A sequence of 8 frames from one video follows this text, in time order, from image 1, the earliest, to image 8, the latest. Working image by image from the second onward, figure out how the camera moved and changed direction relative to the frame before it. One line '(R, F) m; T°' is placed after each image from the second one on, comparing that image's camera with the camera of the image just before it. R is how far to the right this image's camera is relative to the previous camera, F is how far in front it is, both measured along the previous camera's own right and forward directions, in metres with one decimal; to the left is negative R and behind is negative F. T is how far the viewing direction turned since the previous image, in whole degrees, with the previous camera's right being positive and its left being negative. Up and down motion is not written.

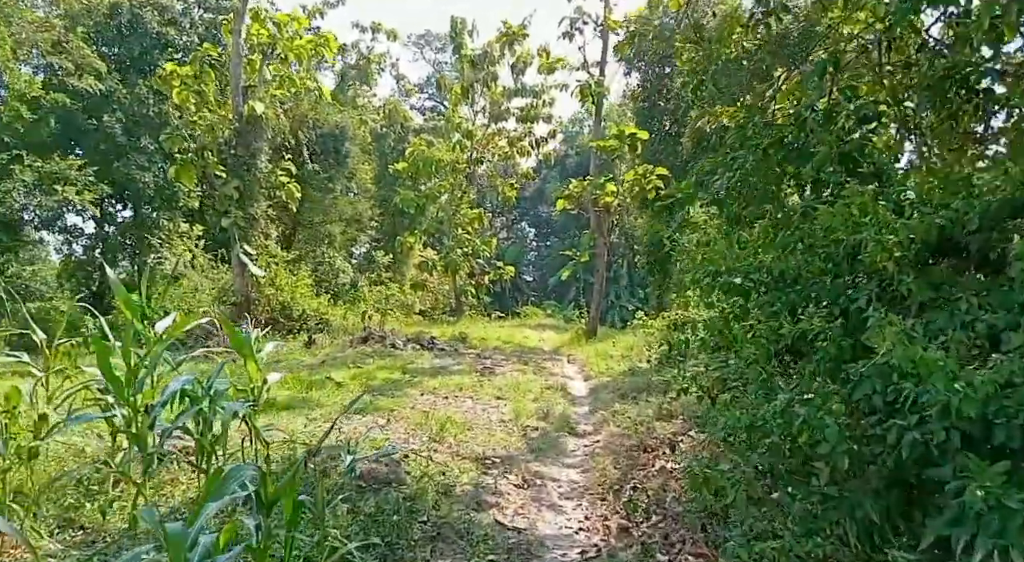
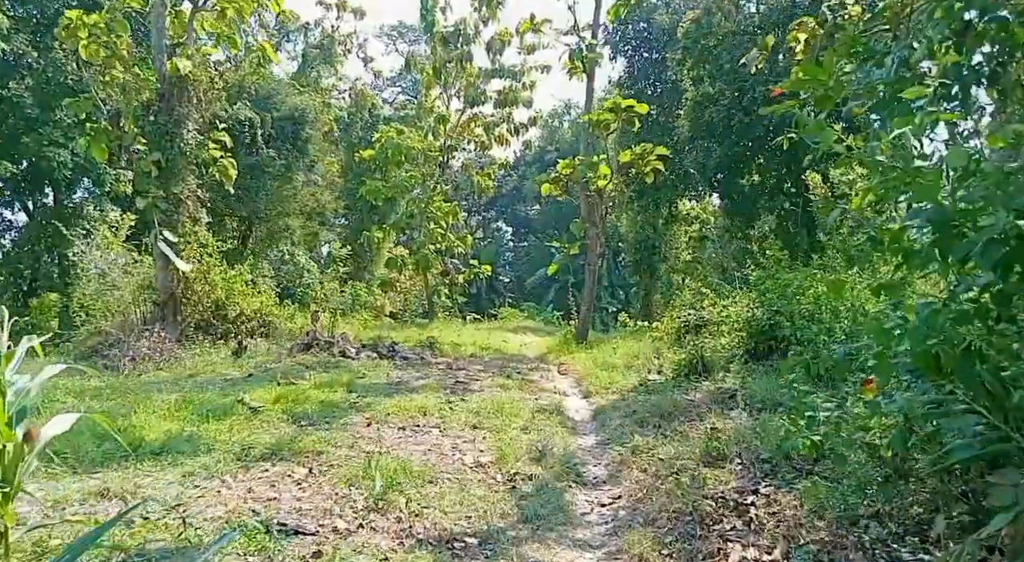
(0.0, +2.1) m; +2°
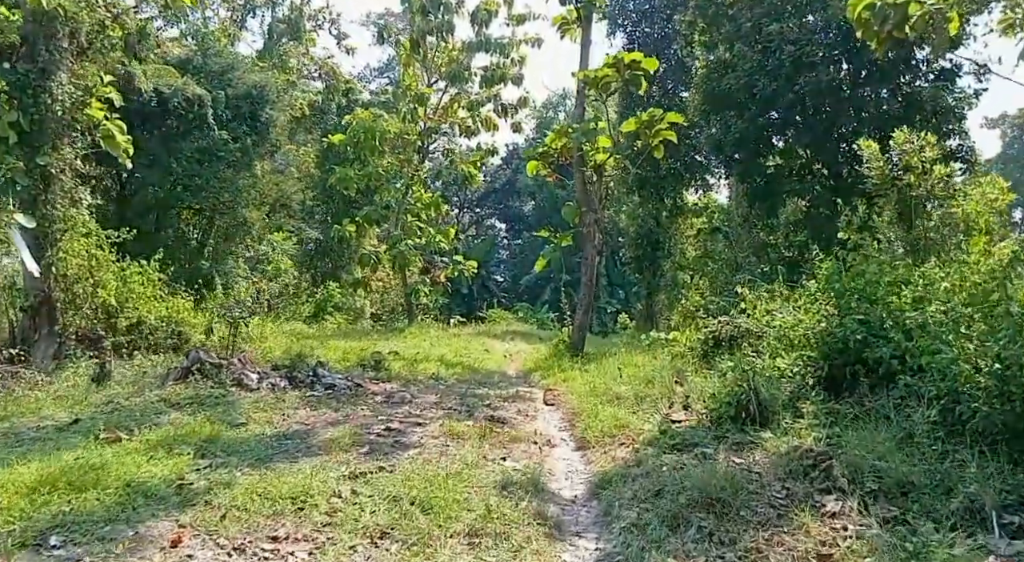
(+0.2, +2.6) m; 0°
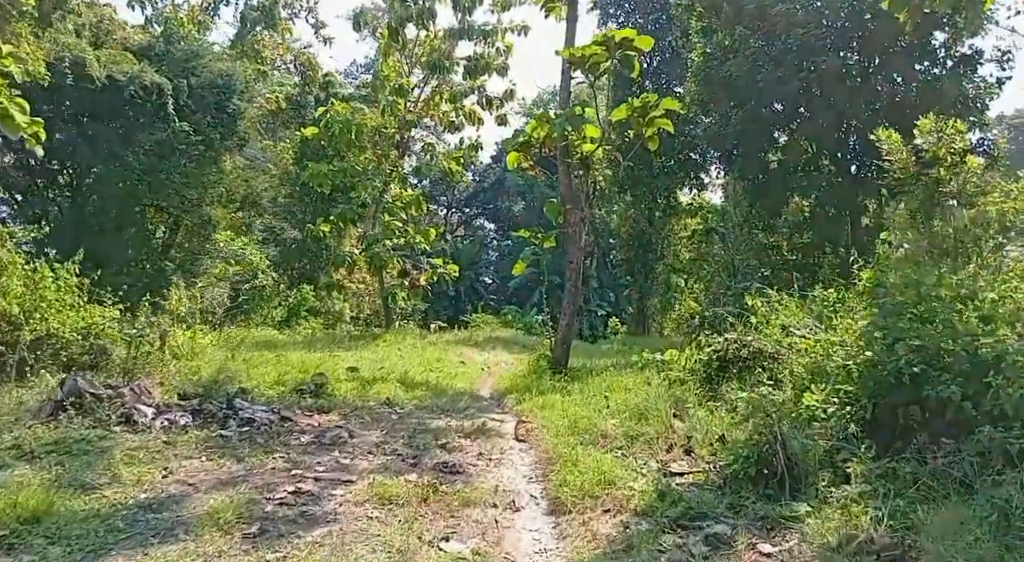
(+0.2, +1.2) m; 0°
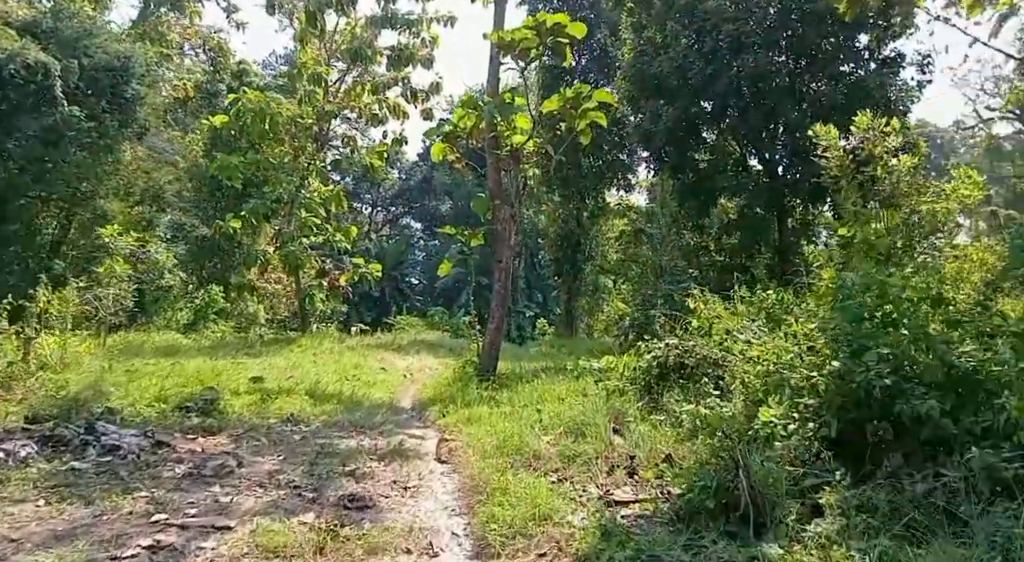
(0.0, +0.7) m; +4°
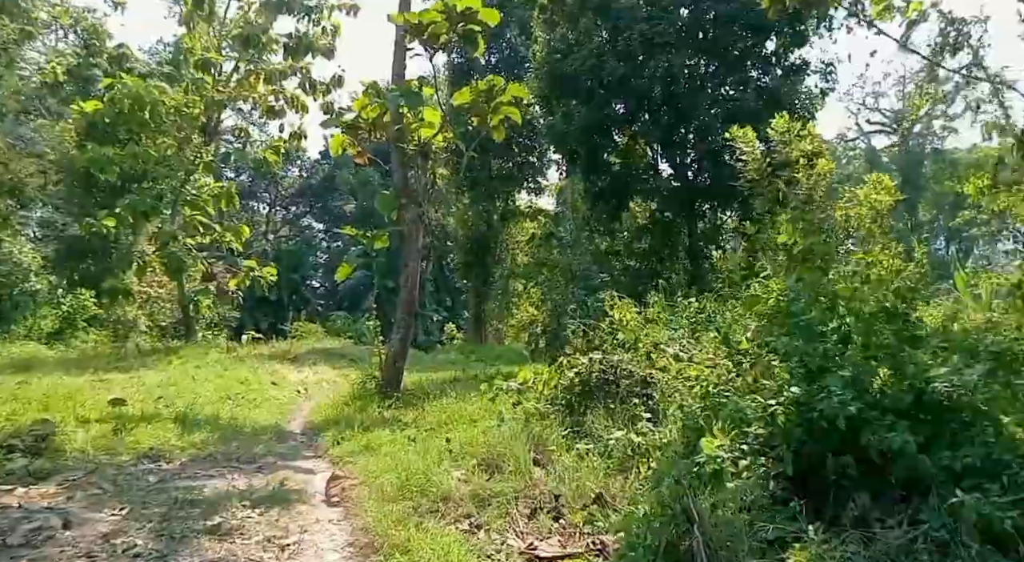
(0.0, +0.7) m; +6°
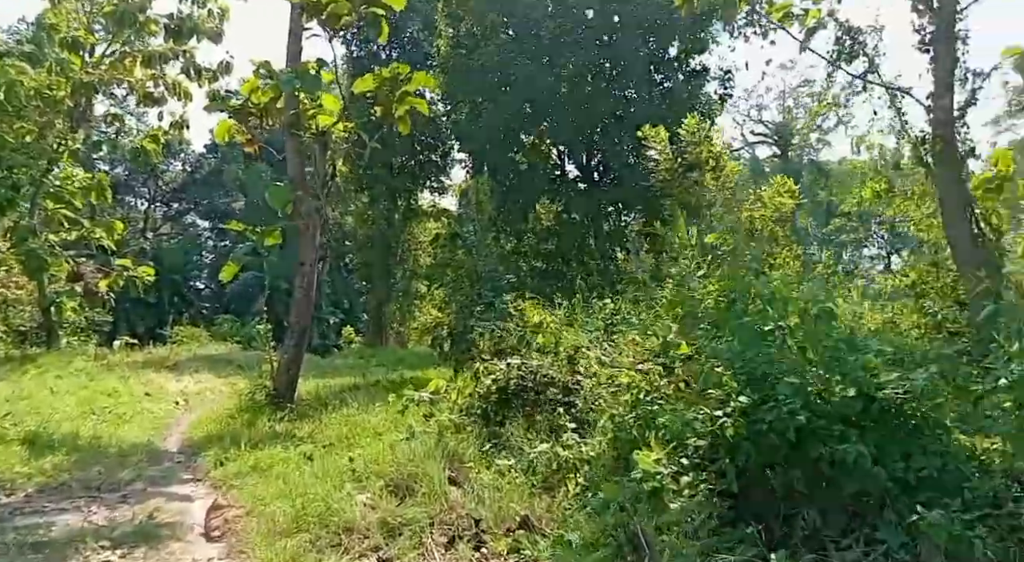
(-0.1, +0.5) m; +6°
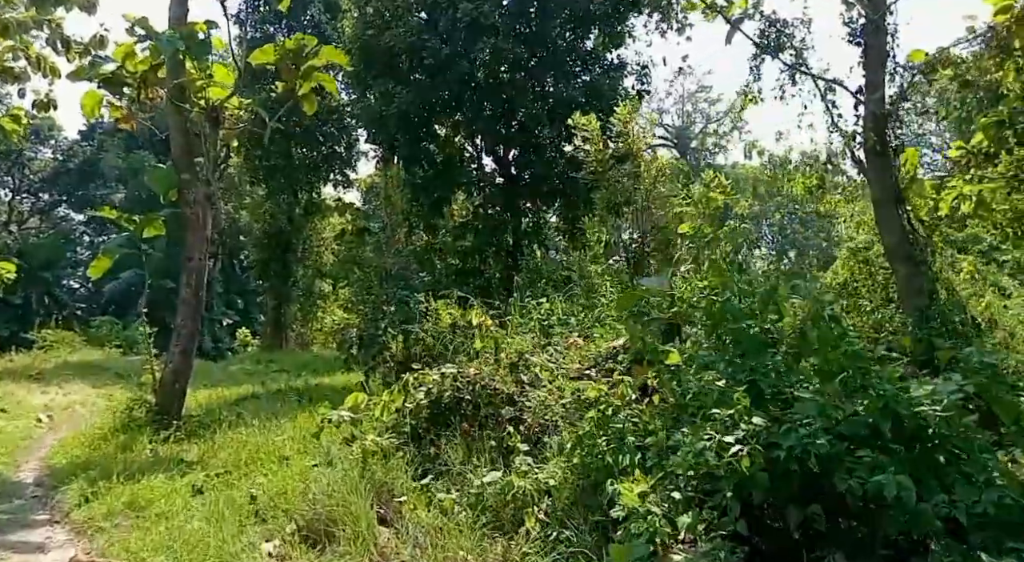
(-0.2, +0.8) m; +6°
